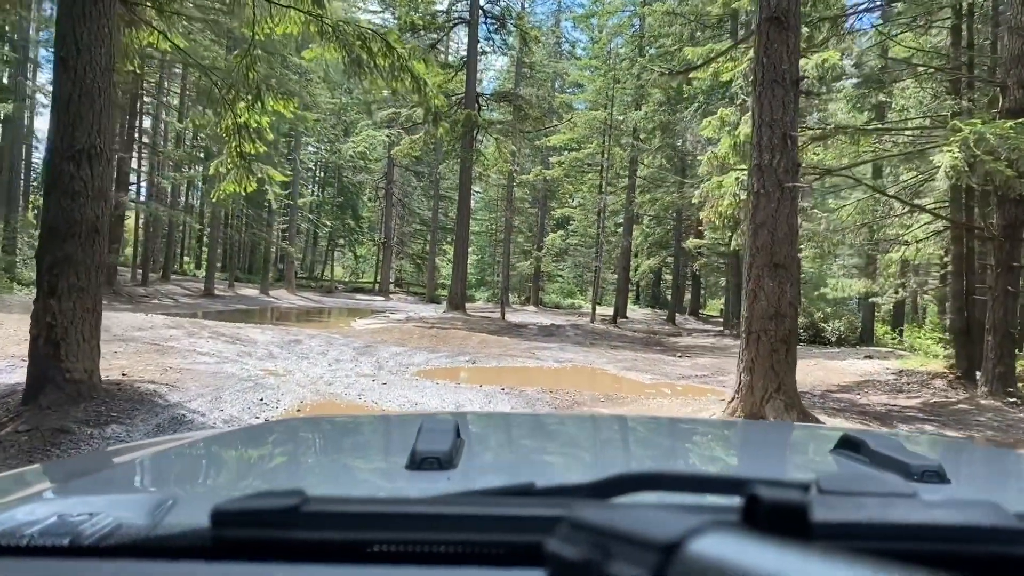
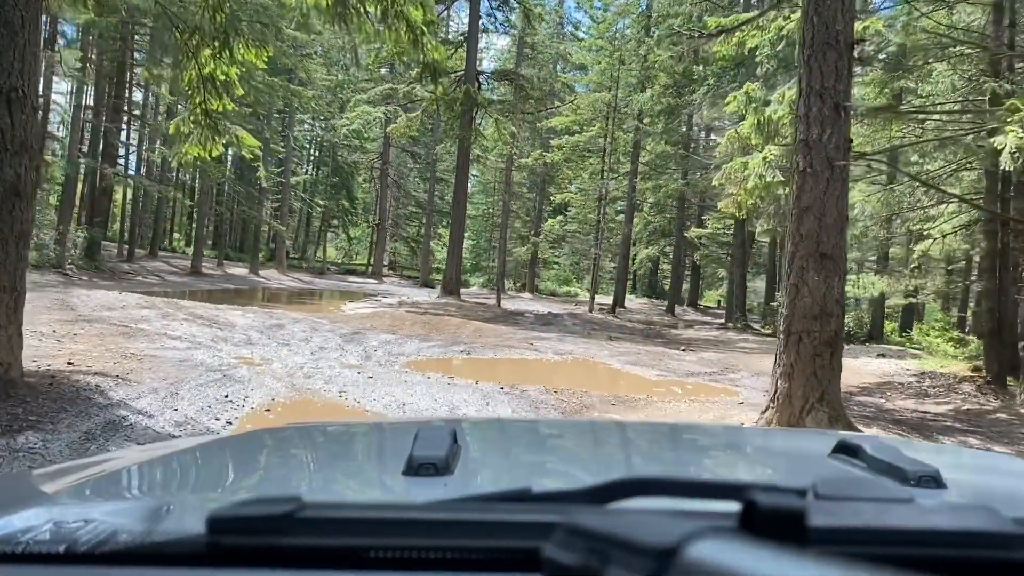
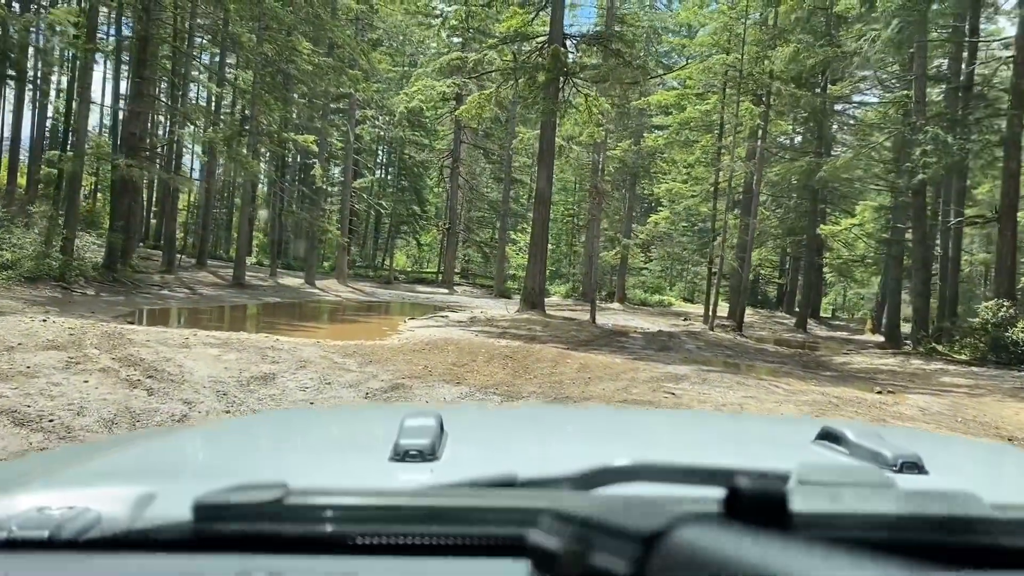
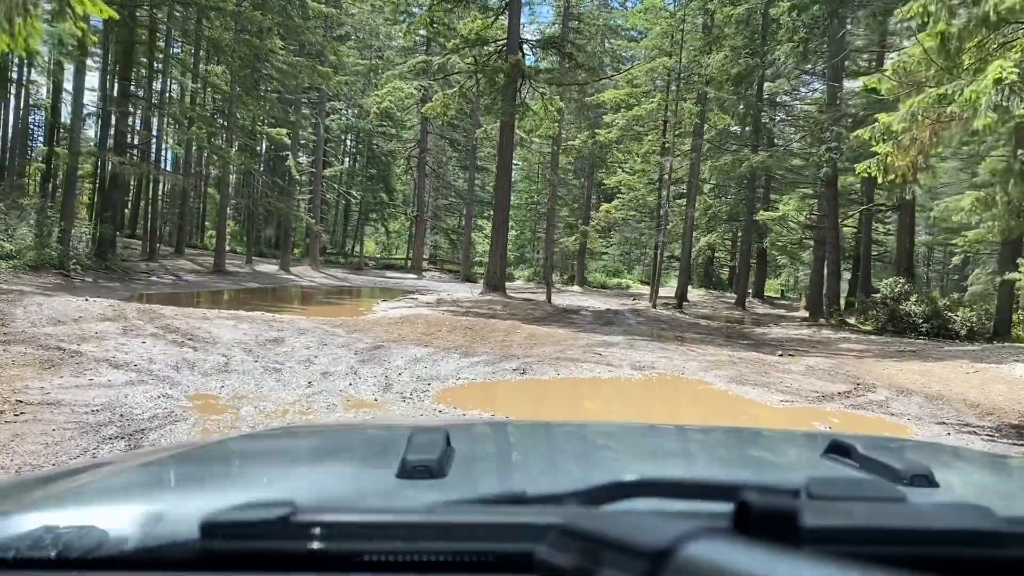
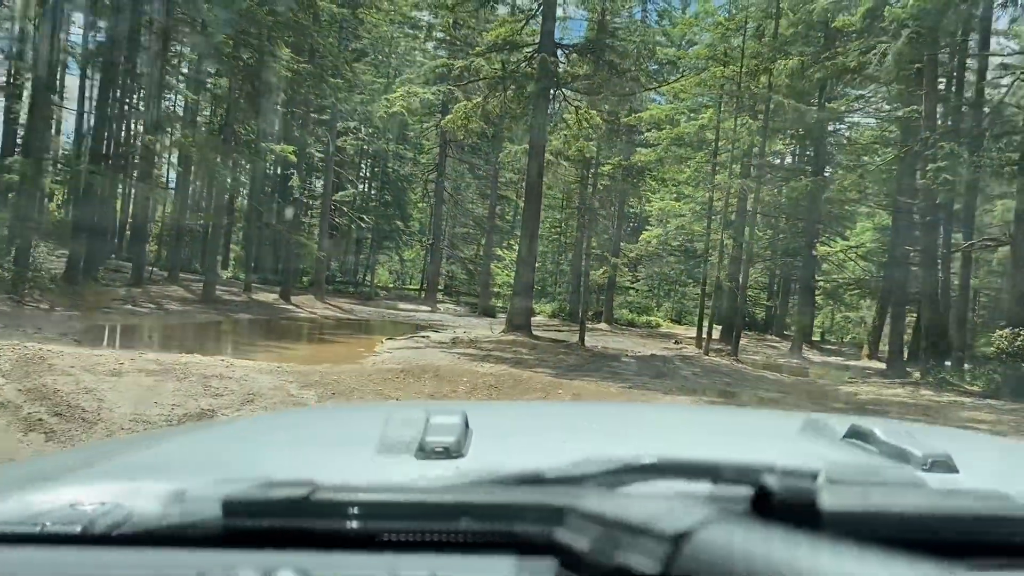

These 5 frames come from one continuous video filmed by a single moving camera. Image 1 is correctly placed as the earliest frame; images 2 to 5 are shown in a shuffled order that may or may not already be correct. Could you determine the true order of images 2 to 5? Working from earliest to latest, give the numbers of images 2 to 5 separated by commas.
2, 4, 3, 5
